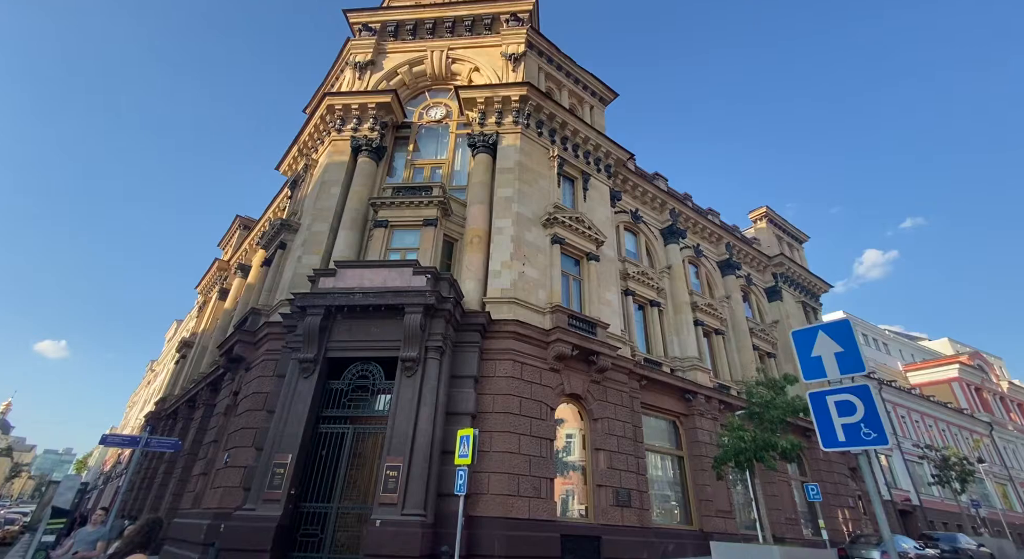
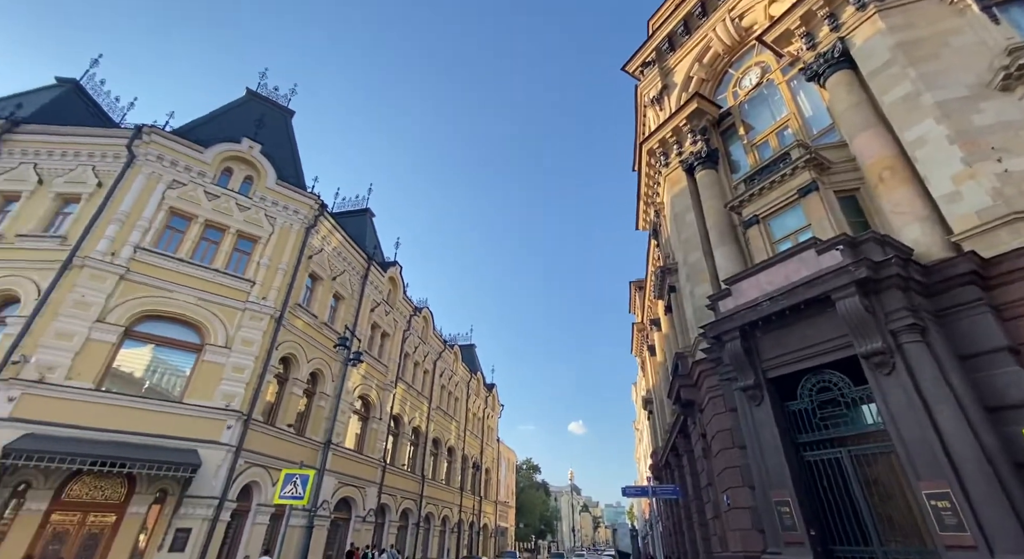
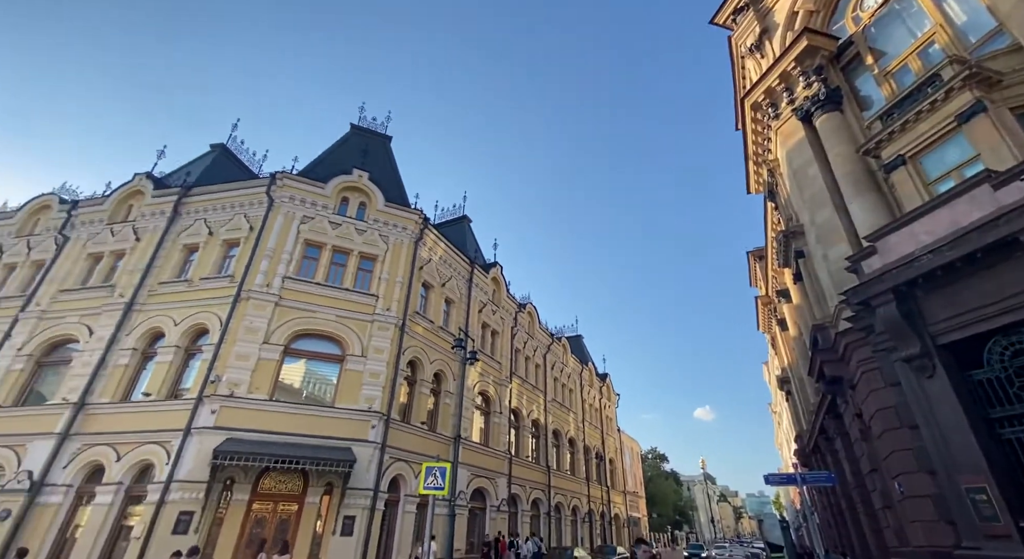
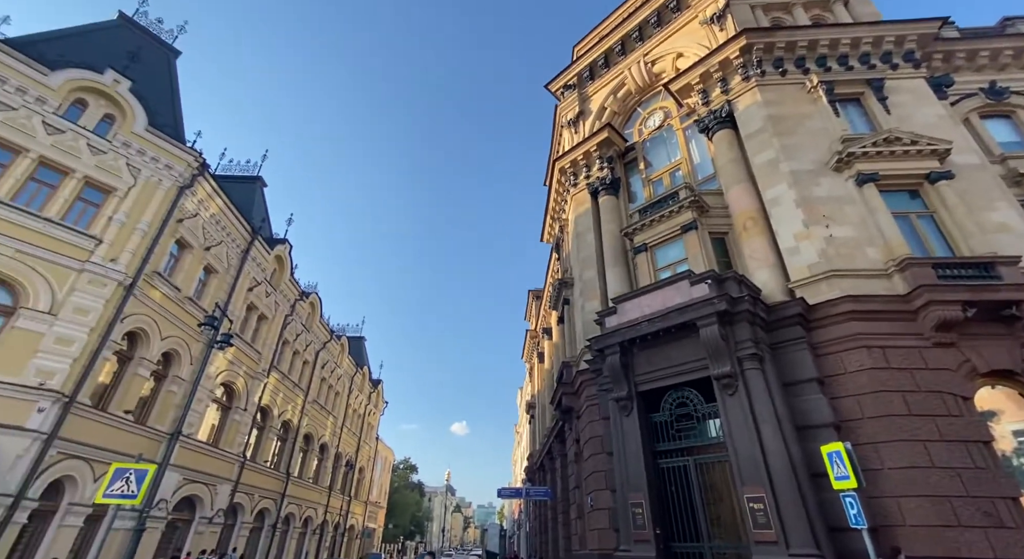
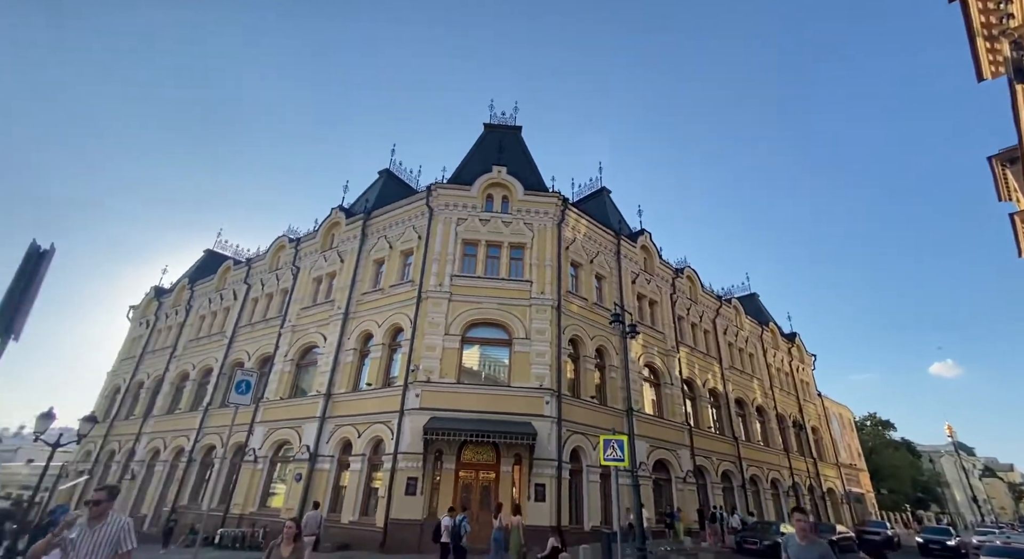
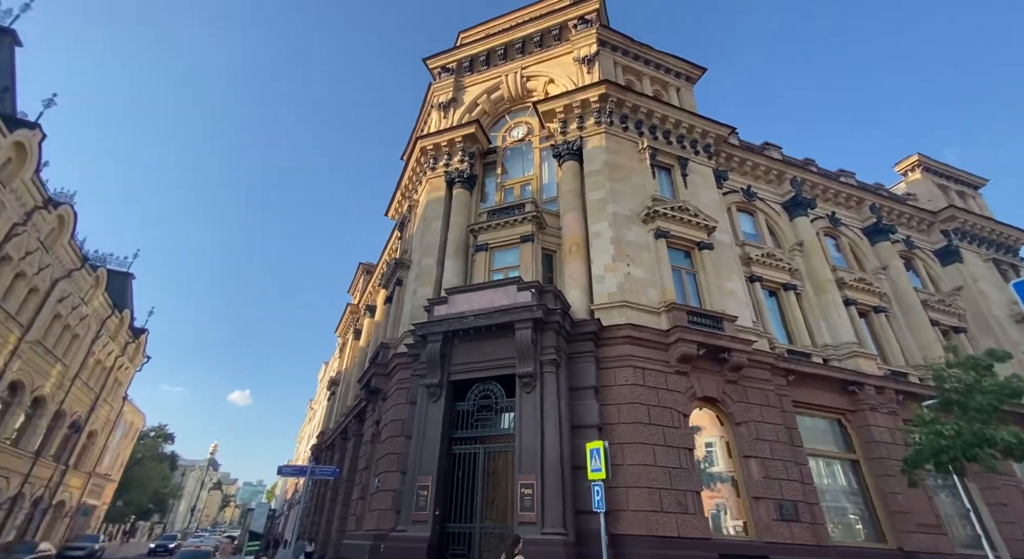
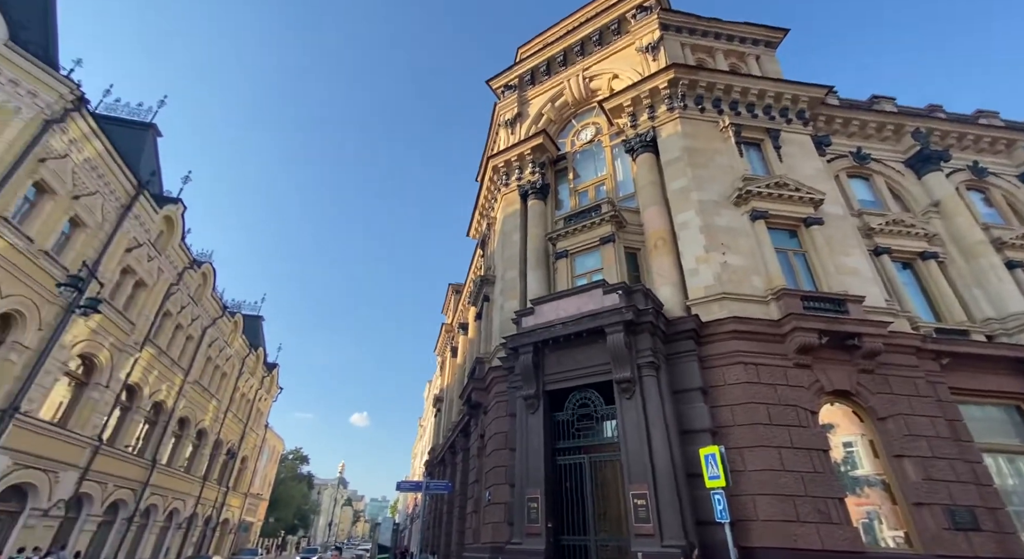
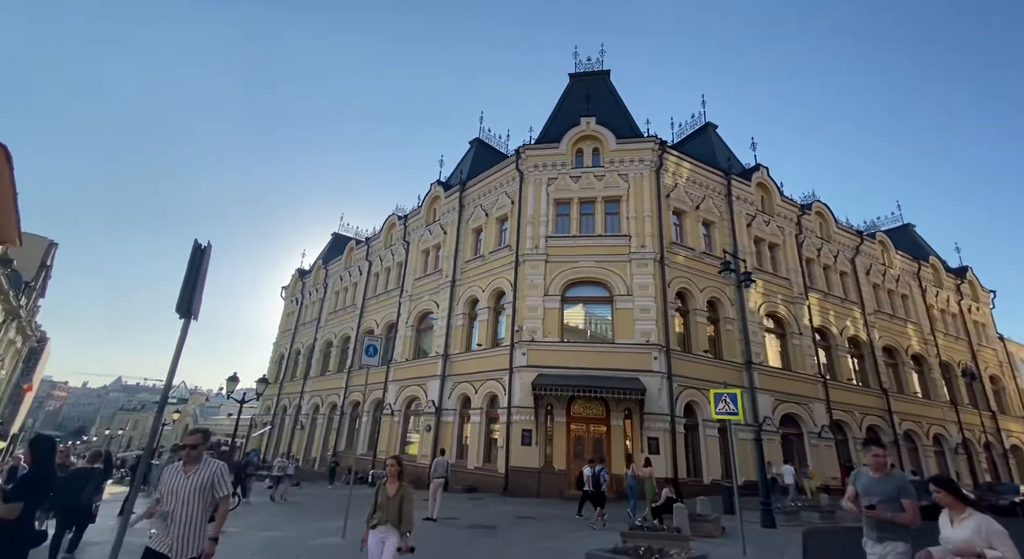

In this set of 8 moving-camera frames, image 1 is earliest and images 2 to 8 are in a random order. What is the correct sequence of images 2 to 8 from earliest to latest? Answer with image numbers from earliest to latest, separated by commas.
6, 7, 4, 2, 3, 5, 8
